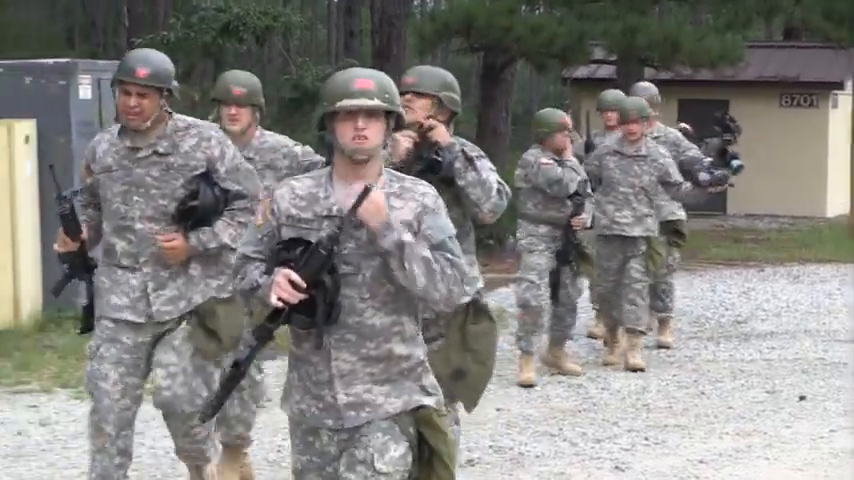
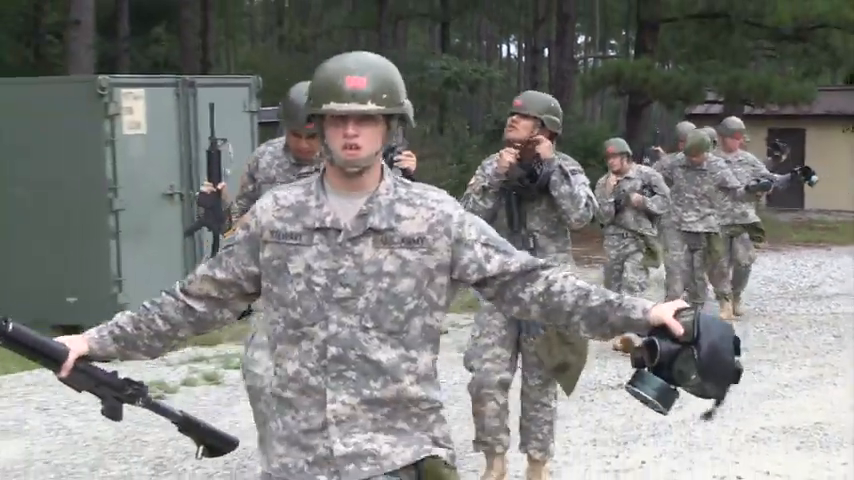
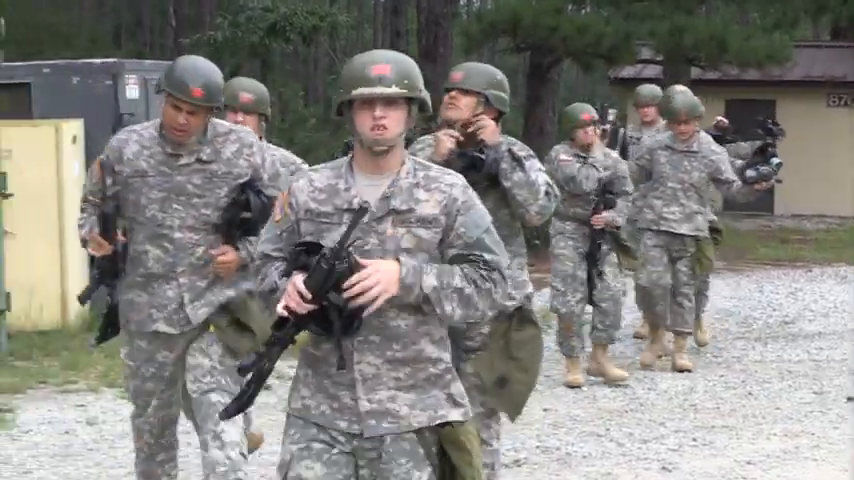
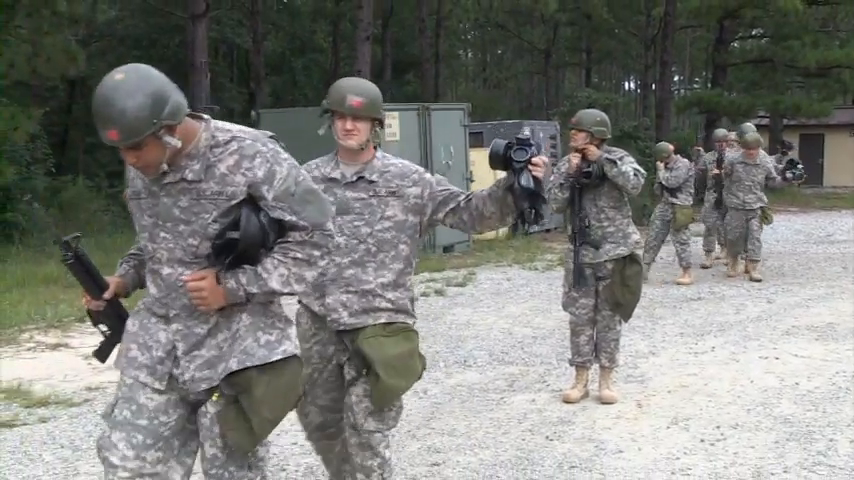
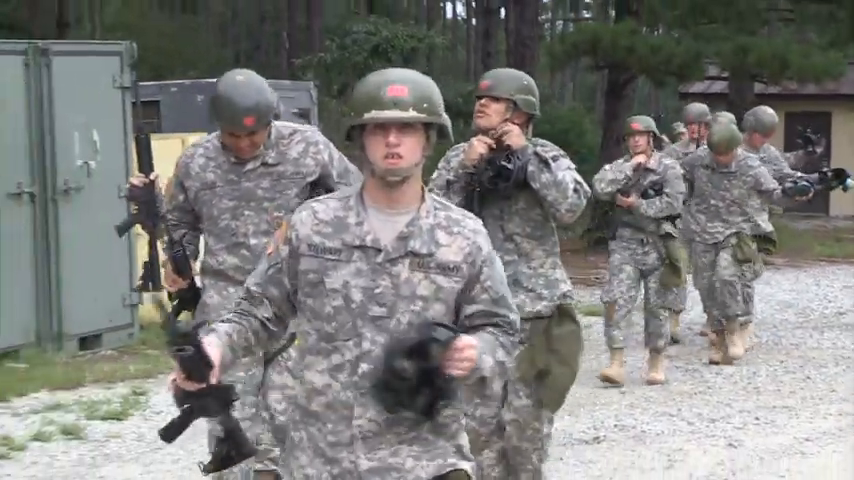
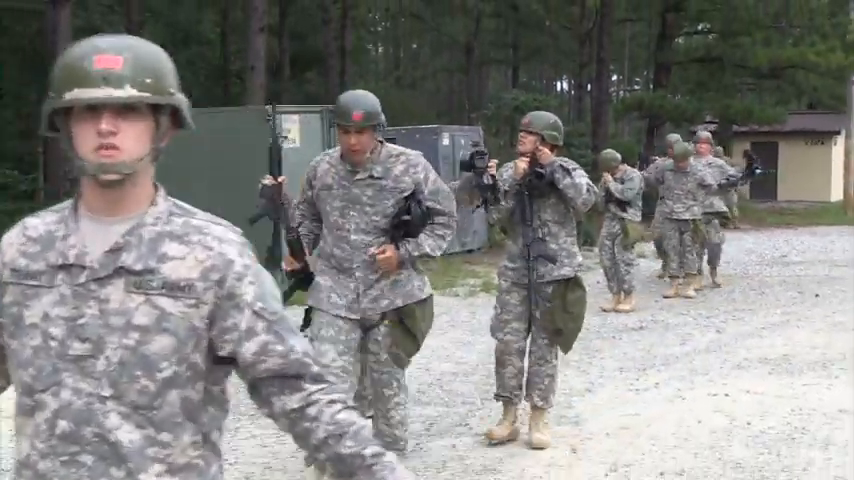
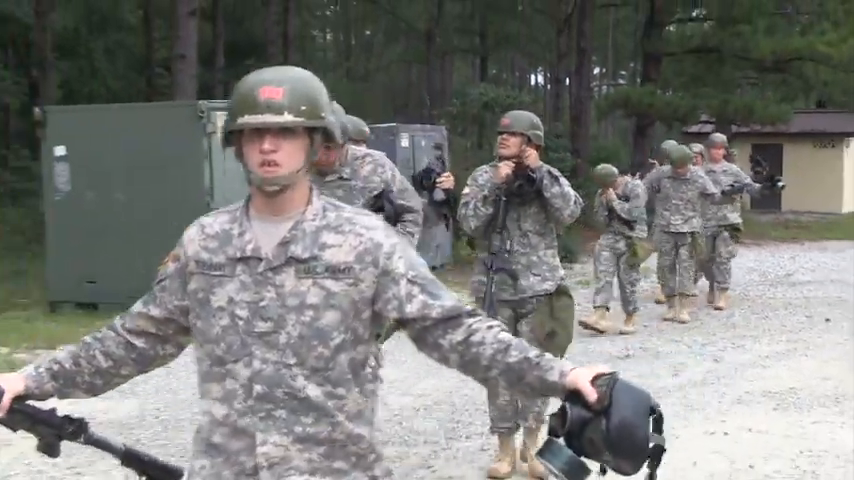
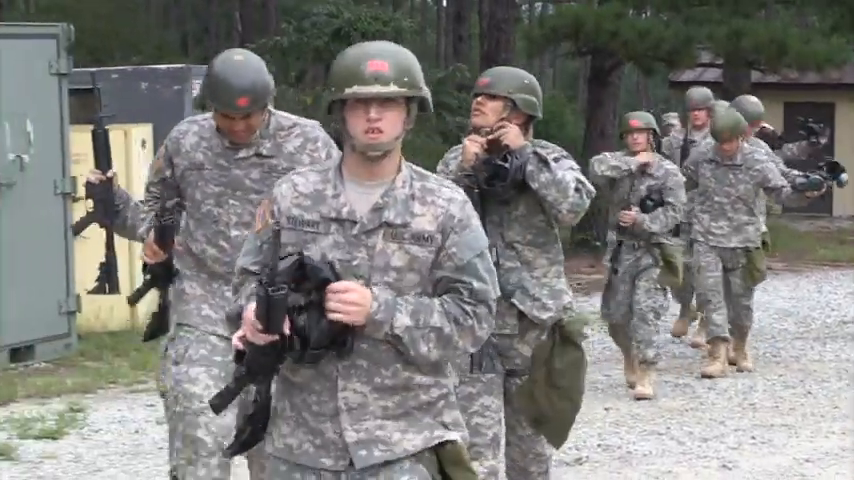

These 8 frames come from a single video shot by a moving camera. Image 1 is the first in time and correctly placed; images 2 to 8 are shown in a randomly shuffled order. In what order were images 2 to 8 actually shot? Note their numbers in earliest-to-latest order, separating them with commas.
3, 8, 5, 2, 7, 6, 4
